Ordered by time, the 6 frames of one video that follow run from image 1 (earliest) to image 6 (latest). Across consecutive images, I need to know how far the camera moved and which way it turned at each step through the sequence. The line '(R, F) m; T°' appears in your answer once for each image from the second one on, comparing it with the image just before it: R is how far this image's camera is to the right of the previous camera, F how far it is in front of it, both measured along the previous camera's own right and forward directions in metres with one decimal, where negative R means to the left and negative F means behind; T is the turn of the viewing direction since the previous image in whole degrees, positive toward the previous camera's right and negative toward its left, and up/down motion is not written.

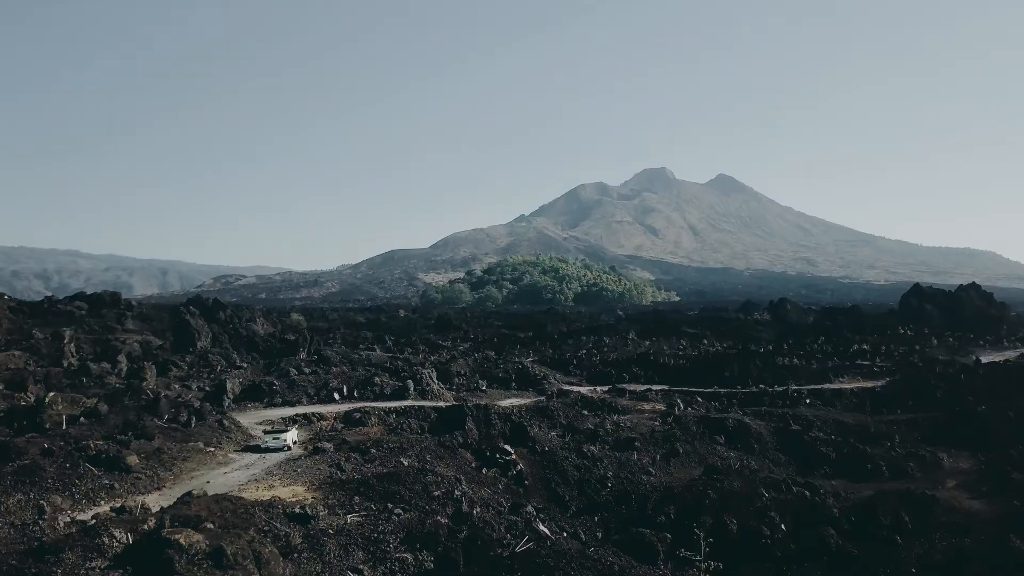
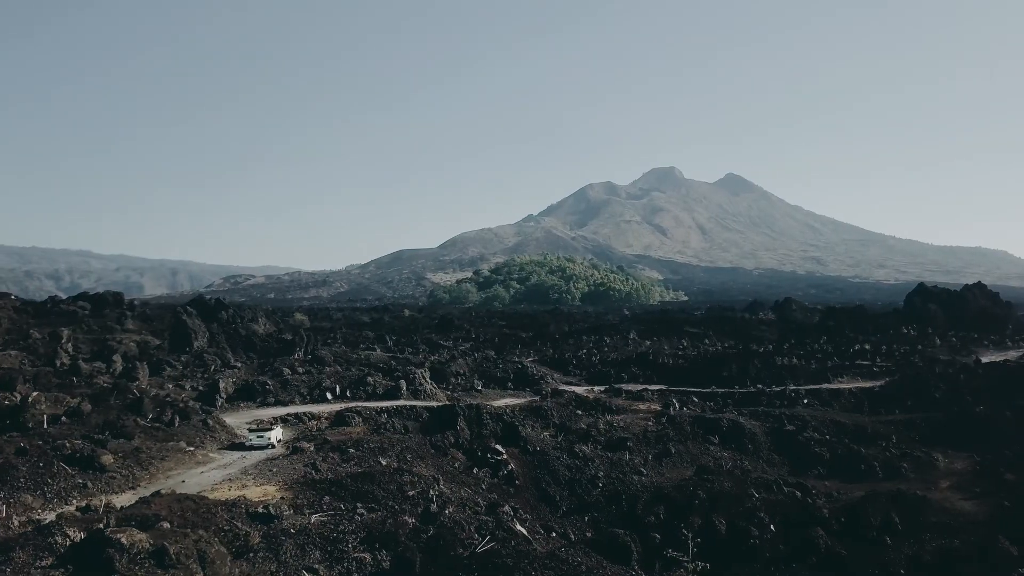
(+0.6, 0.0) m; -1°
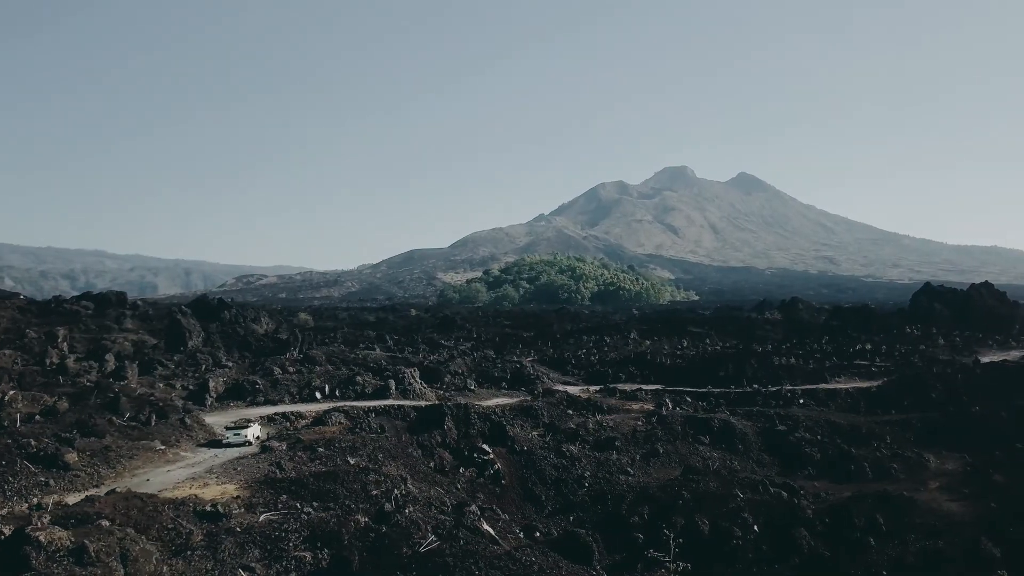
(+0.9, 0.0) m; -1°
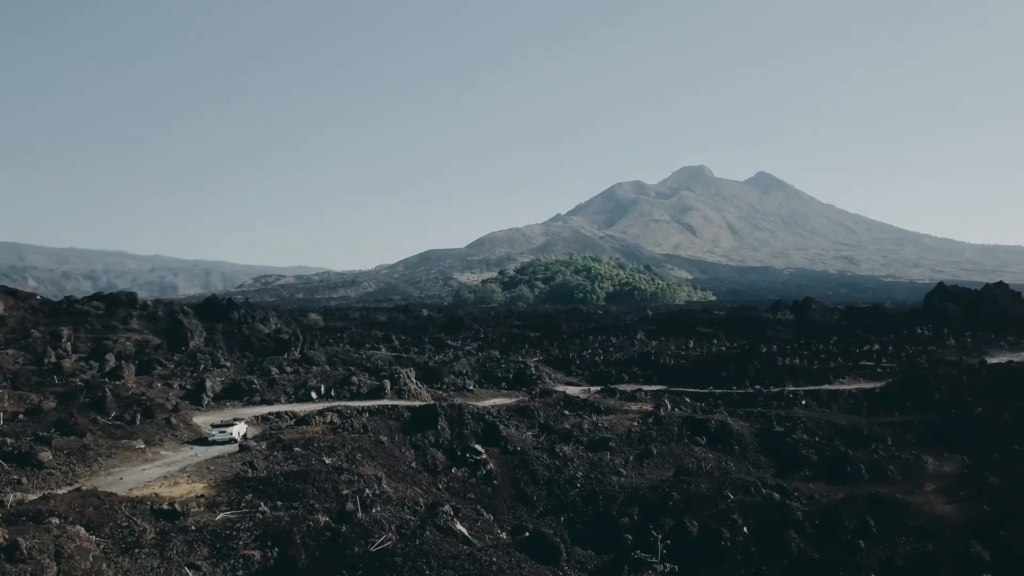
(+0.8, 0.0) m; -1°
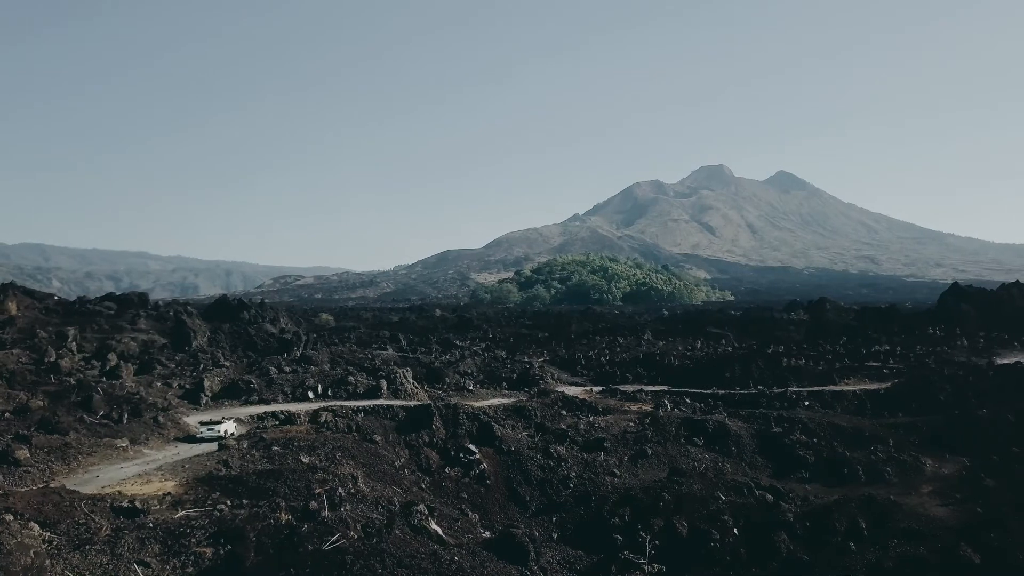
(+0.9, 0.0) m; -1°
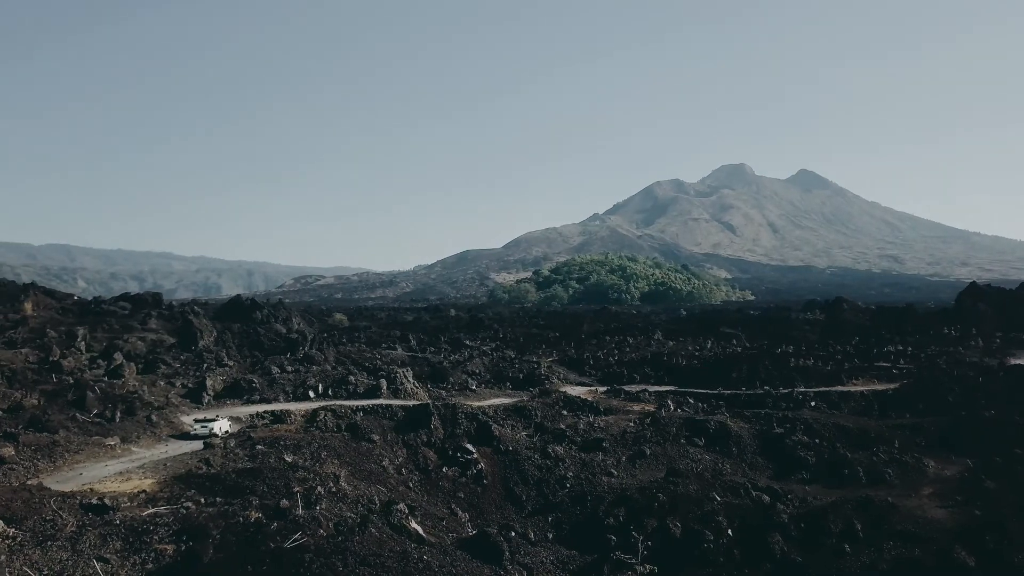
(+0.8, 0.0) m; -1°
